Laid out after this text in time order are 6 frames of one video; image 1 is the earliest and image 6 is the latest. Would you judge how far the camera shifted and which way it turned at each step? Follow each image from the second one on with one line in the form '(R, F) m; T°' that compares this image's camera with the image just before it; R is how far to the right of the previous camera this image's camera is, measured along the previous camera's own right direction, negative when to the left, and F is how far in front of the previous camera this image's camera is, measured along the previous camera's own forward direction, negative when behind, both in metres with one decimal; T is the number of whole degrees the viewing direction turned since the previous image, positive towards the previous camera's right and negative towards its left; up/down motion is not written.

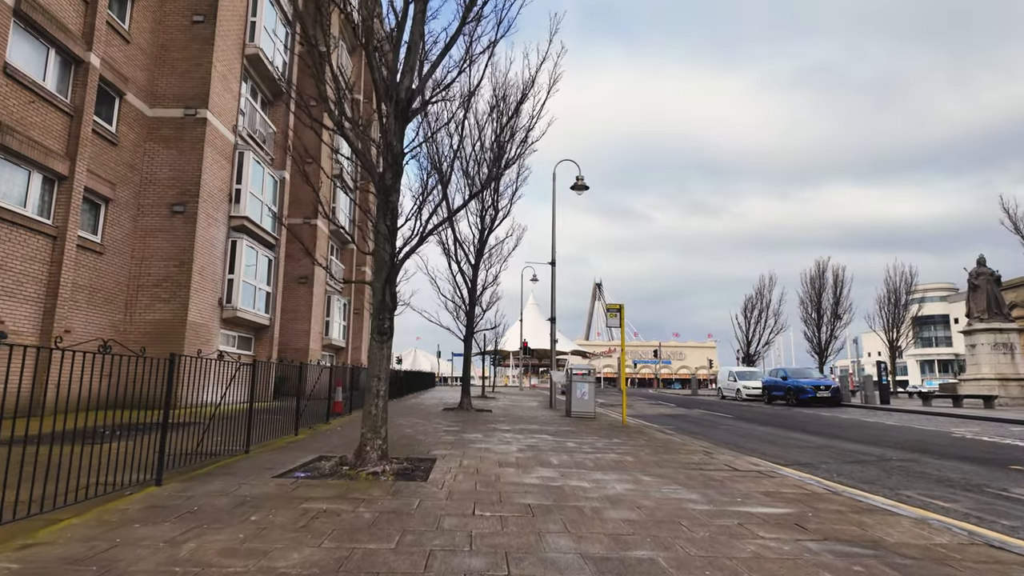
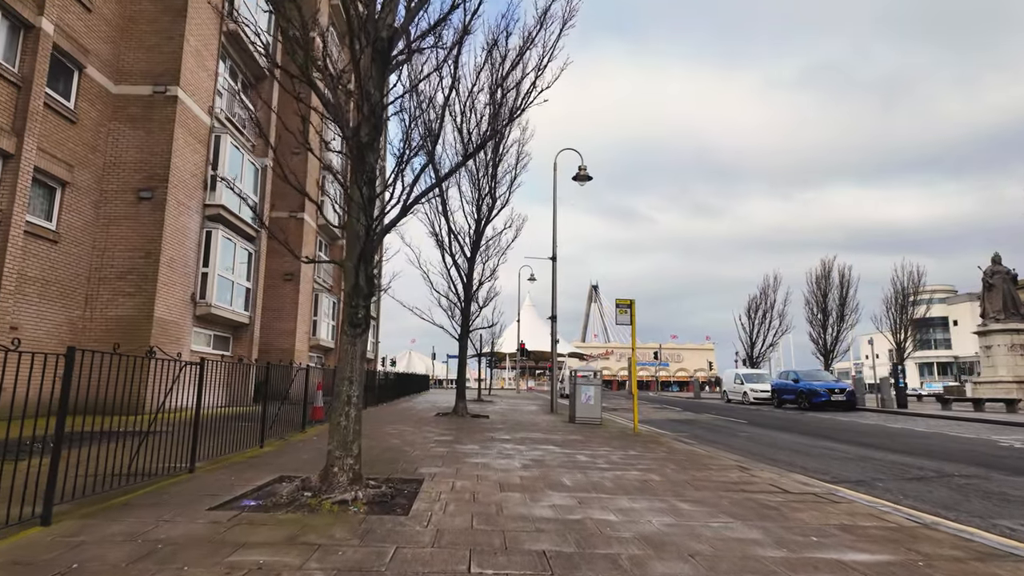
(-0.1, +1.4) m; 0°
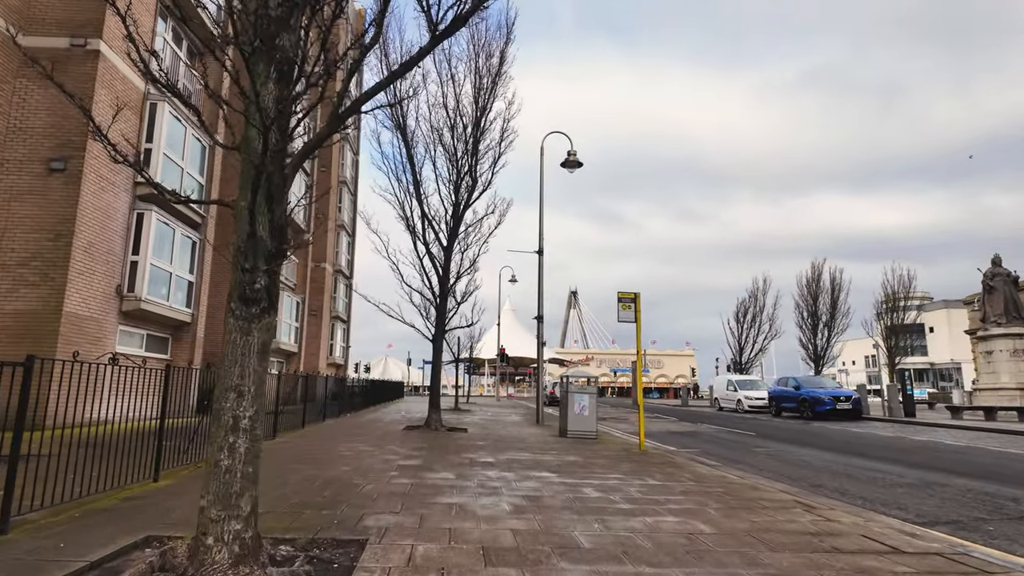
(-0.1, +2.2) m; +2°
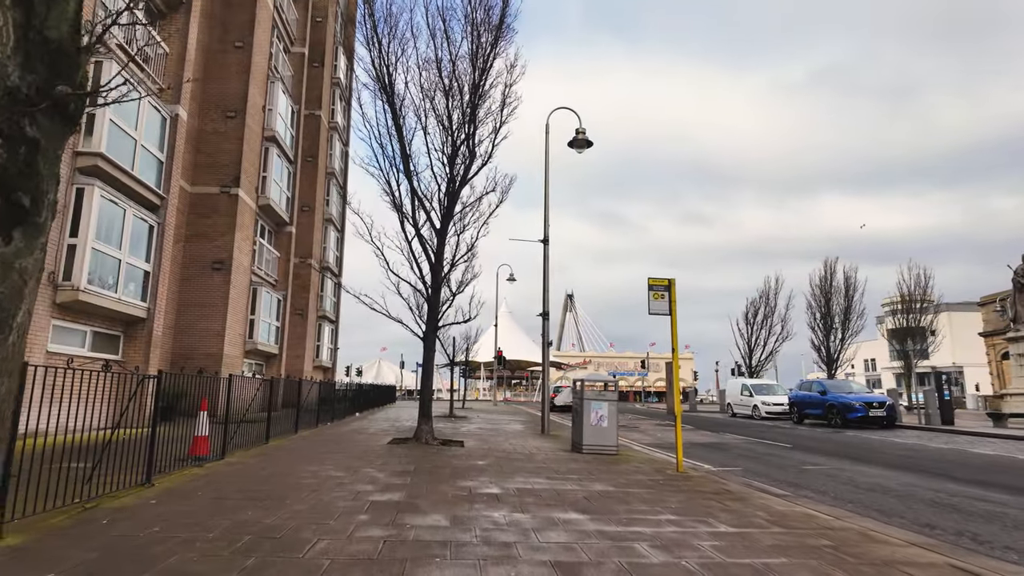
(-0.2, +2.1) m; 0°
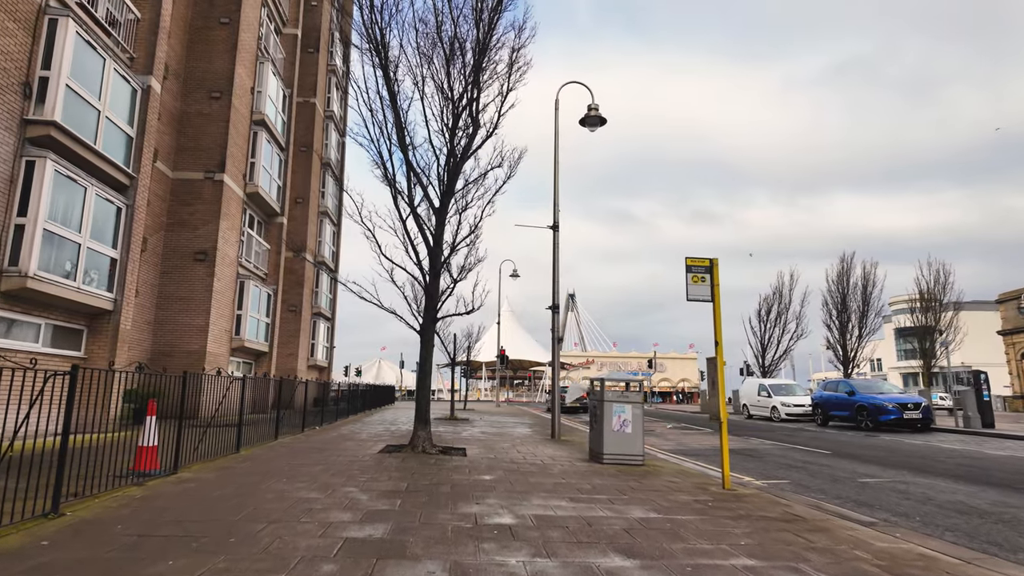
(-0.2, +1.5) m; 0°
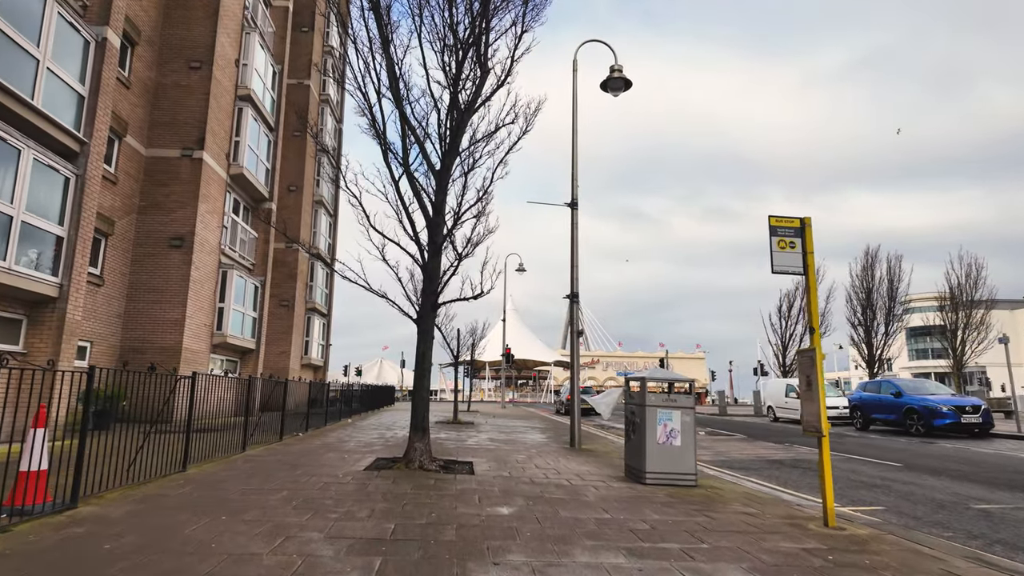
(-0.2, +2.0) m; 0°
